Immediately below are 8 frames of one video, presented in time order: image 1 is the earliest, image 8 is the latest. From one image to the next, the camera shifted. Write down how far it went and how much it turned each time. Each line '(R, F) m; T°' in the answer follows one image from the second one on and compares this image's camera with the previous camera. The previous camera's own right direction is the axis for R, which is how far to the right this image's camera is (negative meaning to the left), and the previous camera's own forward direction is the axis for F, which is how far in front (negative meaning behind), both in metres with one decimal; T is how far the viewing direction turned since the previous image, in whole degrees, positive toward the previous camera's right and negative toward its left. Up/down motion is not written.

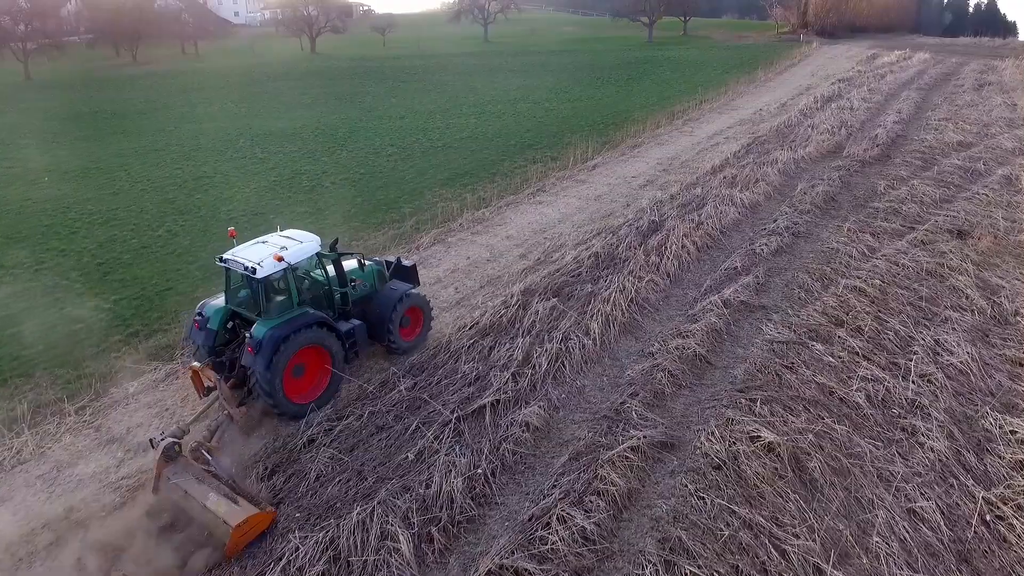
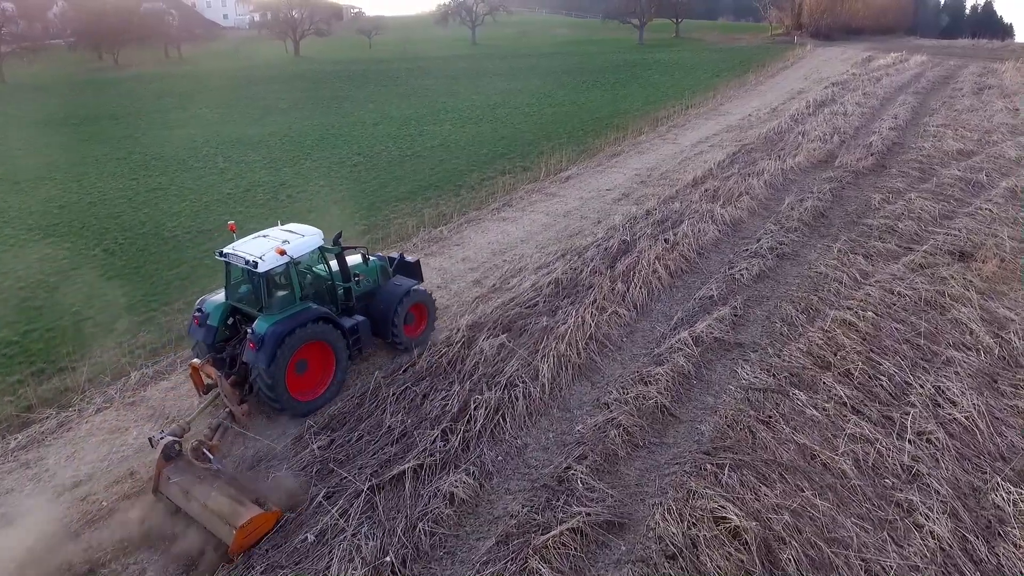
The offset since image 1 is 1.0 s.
(+0.6, +1.1) m; 0°
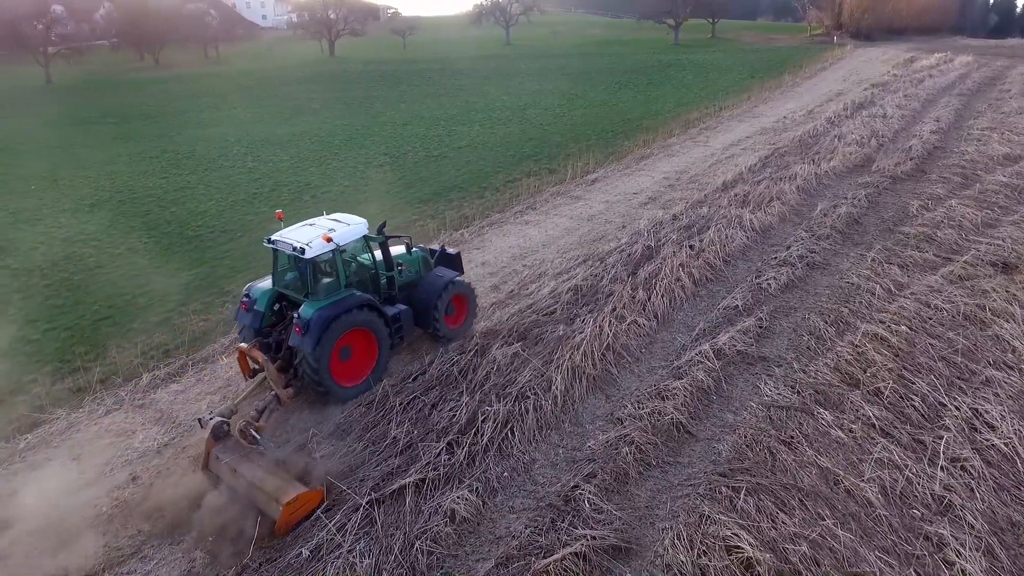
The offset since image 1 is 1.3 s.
(+0.2, +0.2) m; -3°
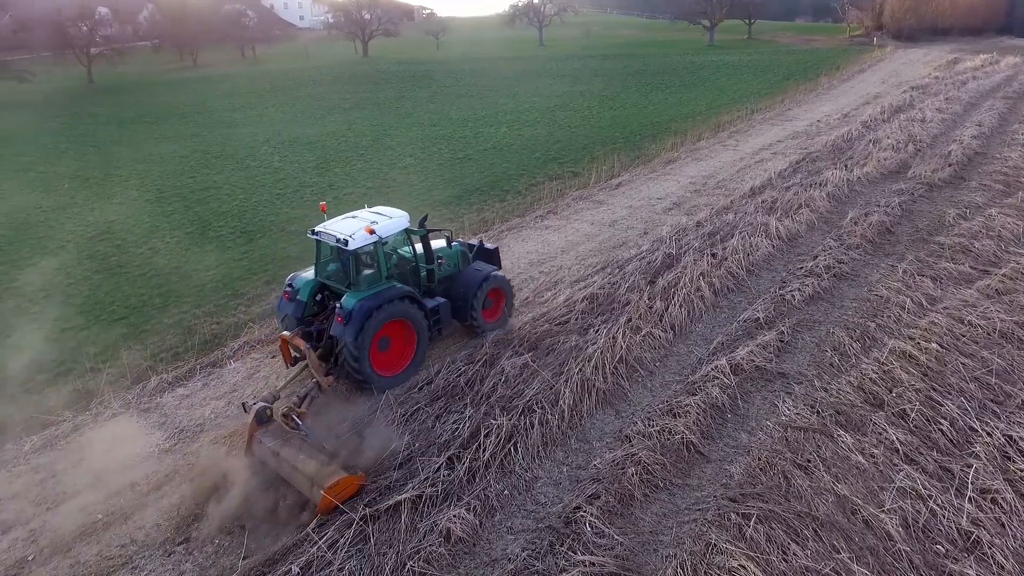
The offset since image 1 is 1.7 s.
(+0.2, +0.2) m; -2°
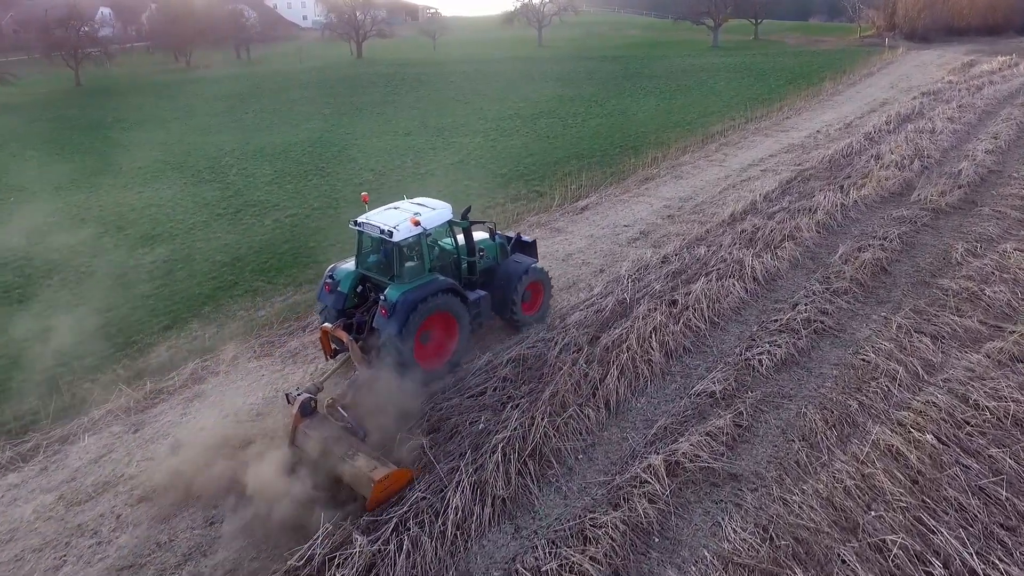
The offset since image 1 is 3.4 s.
(+1.0, +1.5) m; -1°
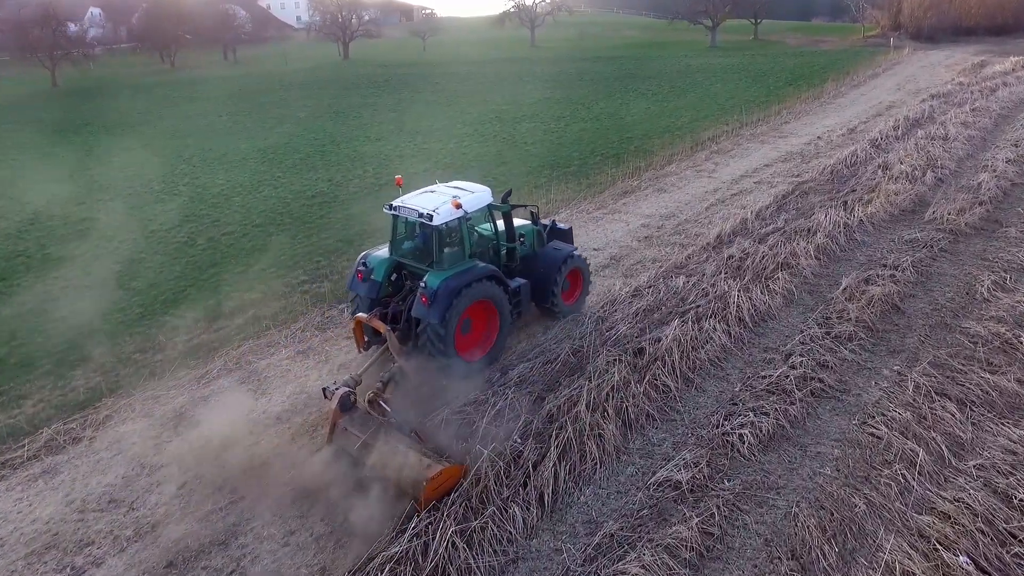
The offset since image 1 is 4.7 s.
(+0.7, +1.5) m; 0°
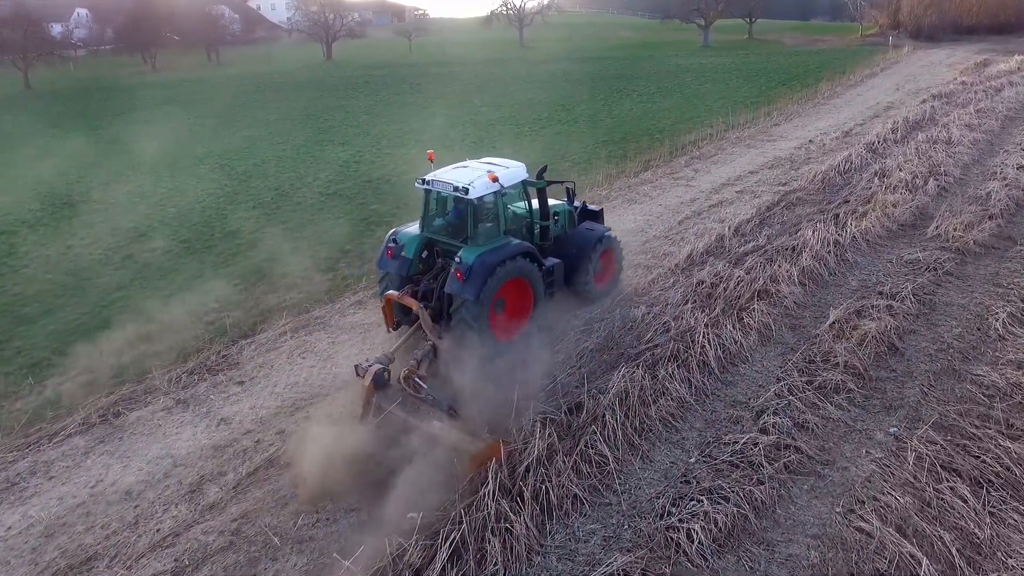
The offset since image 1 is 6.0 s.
(+0.7, +1.3) m; 0°
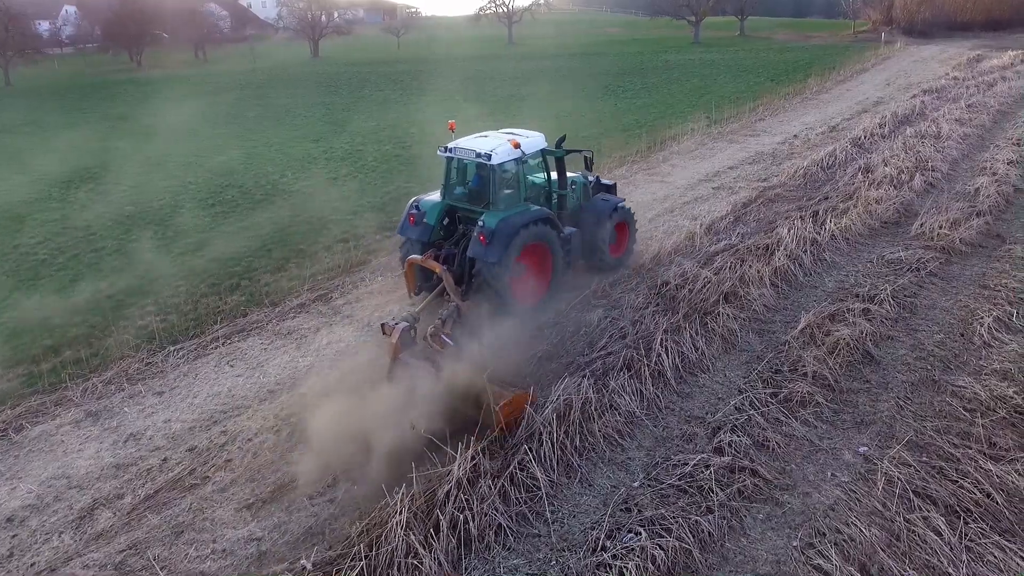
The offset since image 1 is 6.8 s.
(+0.5, +0.6) m; 0°
